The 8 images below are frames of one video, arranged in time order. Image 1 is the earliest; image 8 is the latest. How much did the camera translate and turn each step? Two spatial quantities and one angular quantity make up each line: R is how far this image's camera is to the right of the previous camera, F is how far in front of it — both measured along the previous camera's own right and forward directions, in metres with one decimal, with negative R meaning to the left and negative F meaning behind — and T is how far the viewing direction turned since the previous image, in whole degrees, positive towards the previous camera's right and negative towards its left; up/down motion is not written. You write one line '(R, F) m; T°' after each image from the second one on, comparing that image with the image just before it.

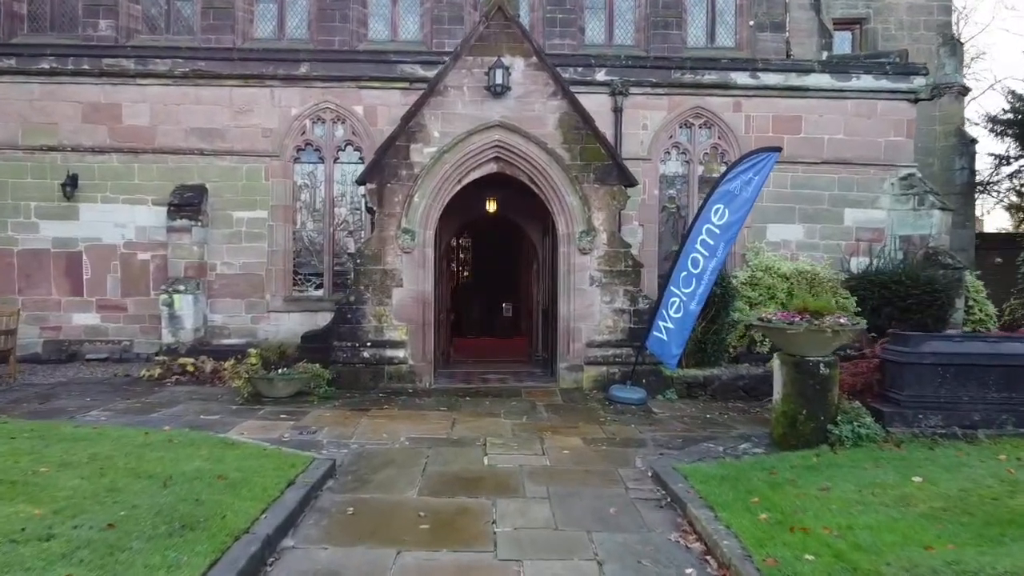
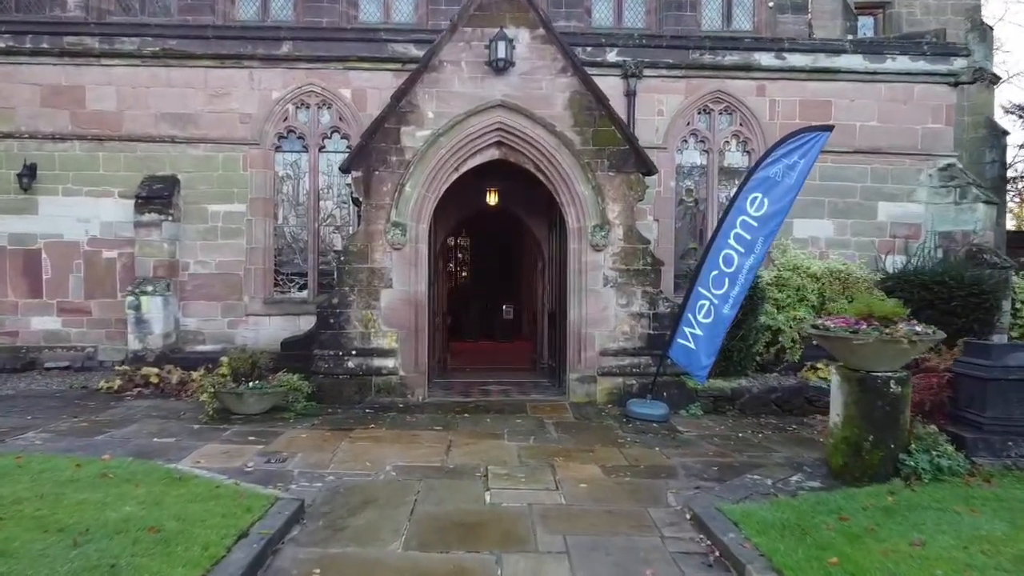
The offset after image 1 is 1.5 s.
(-0.1, +1.0) m; 0°
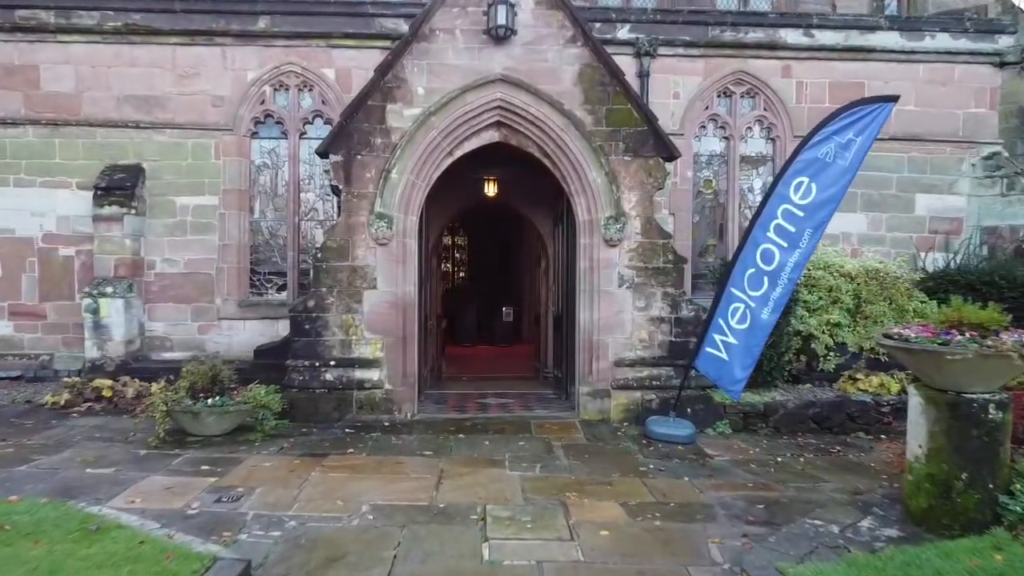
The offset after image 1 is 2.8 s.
(0.0, +1.0) m; 0°
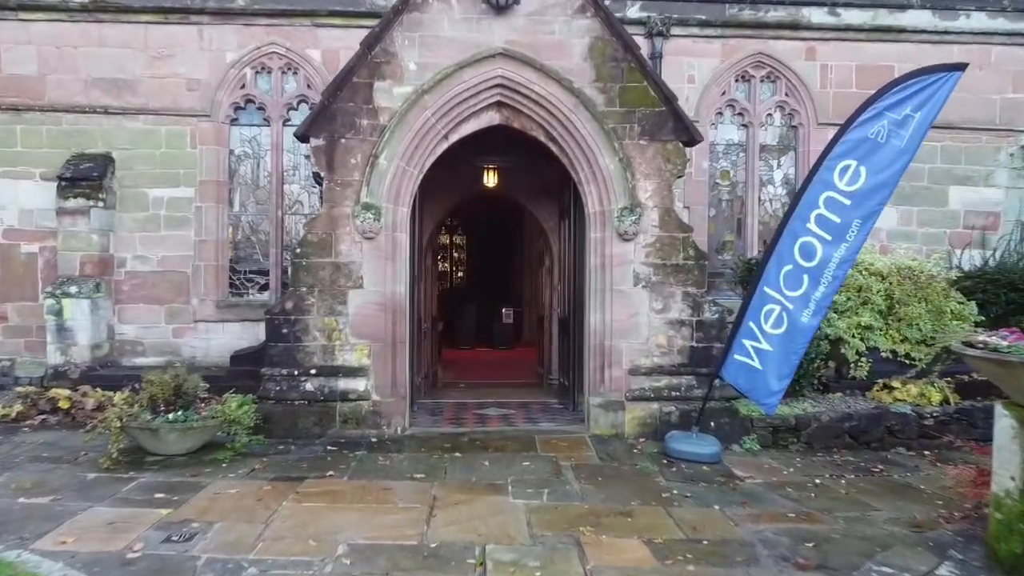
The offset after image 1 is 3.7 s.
(0.0, +0.7) m; 0°
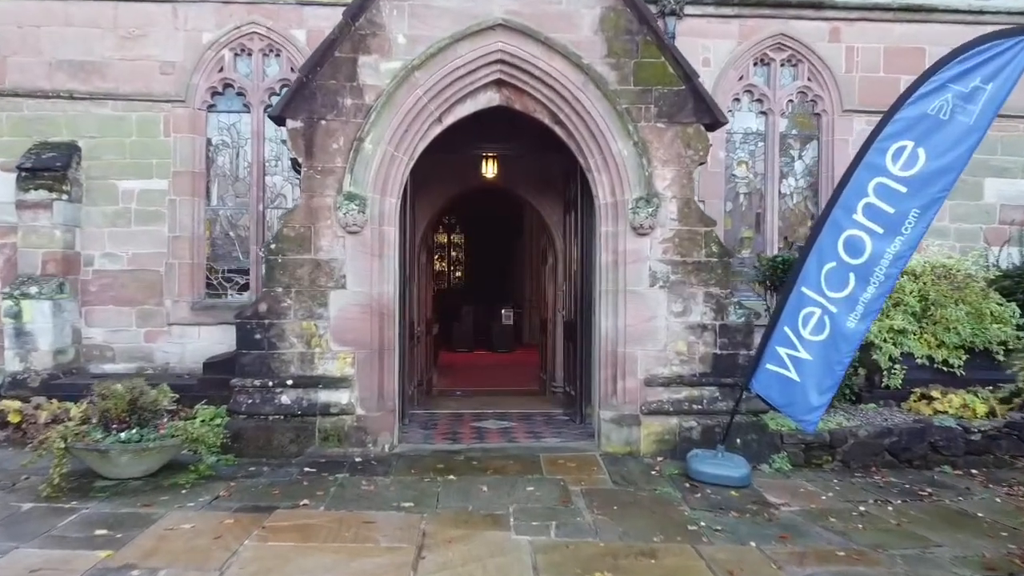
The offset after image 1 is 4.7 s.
(0.0, +0.7) m; 0°
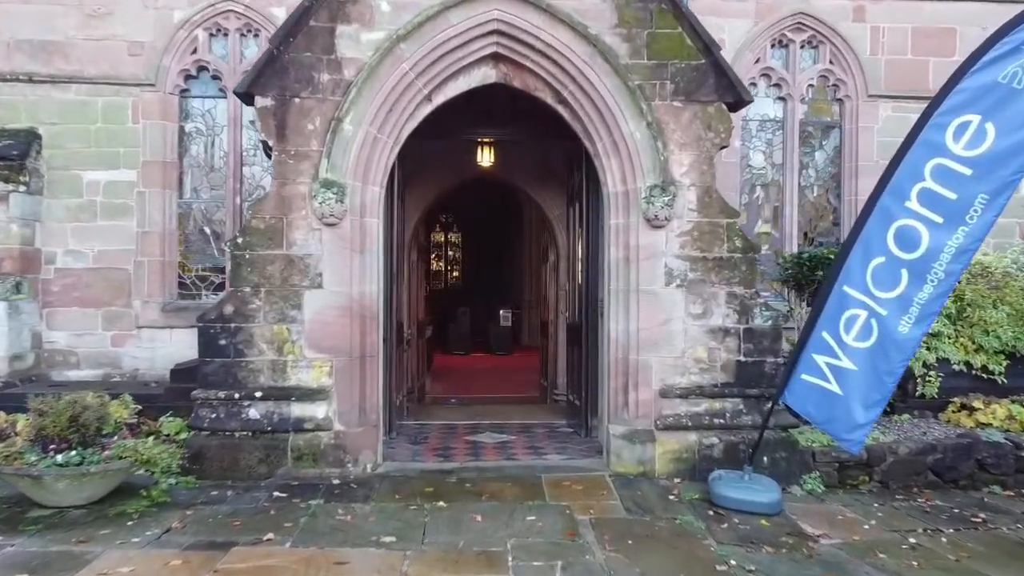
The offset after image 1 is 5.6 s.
(0.0, +0.6) m; 0°
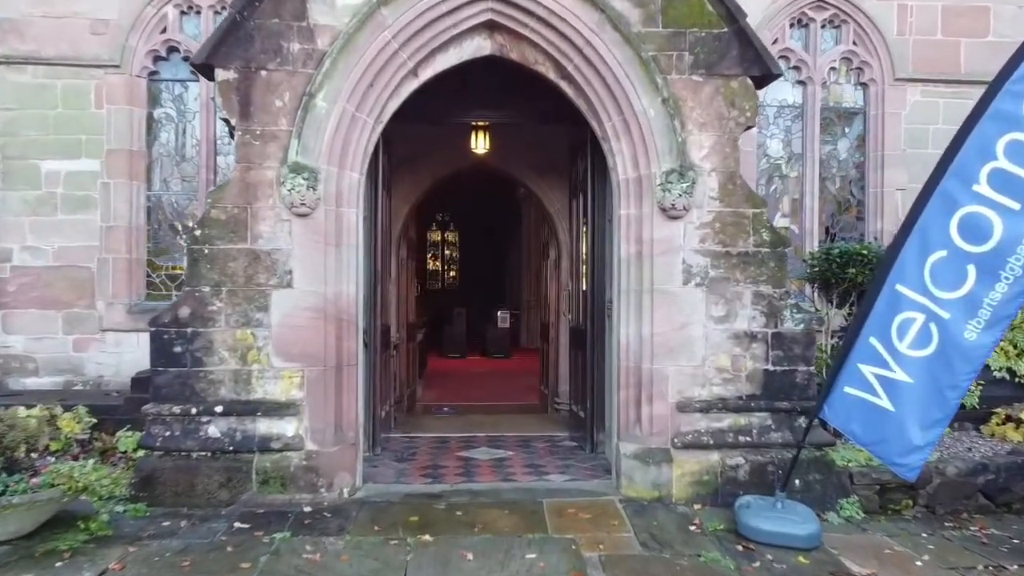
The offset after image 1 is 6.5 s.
(0.0, +0.6) m; 0°
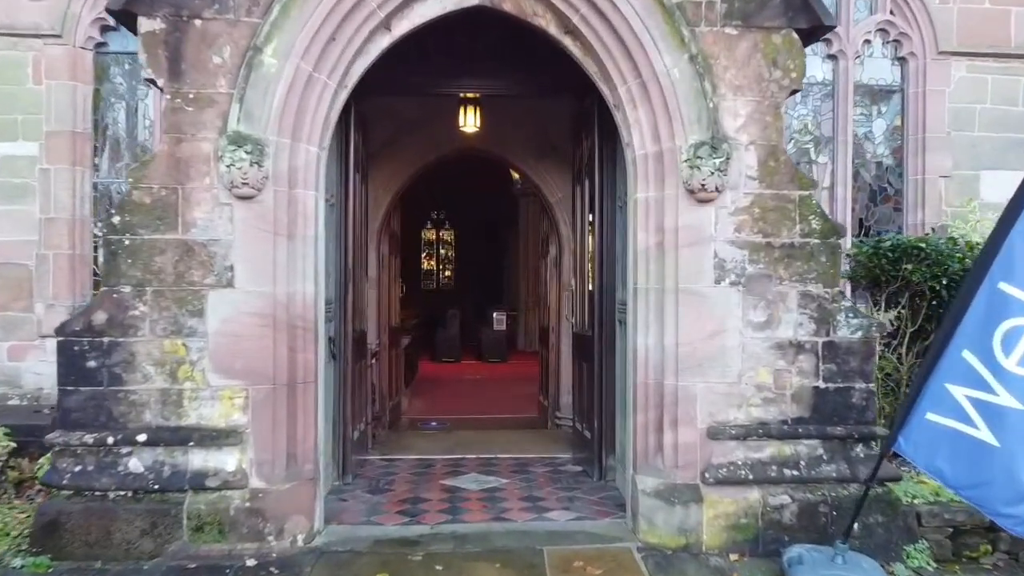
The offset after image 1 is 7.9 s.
(0.0, +0.8) m; 0°
